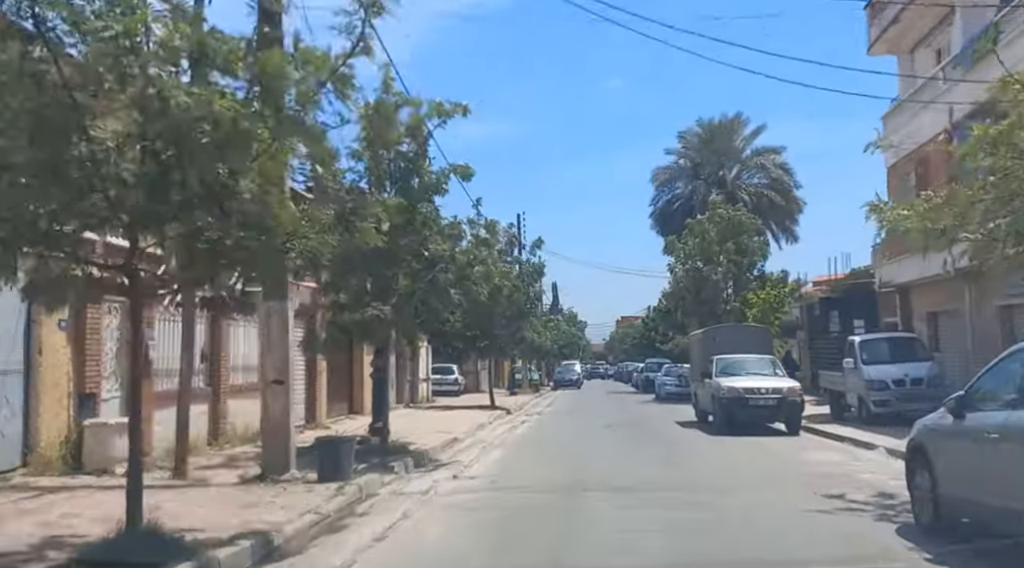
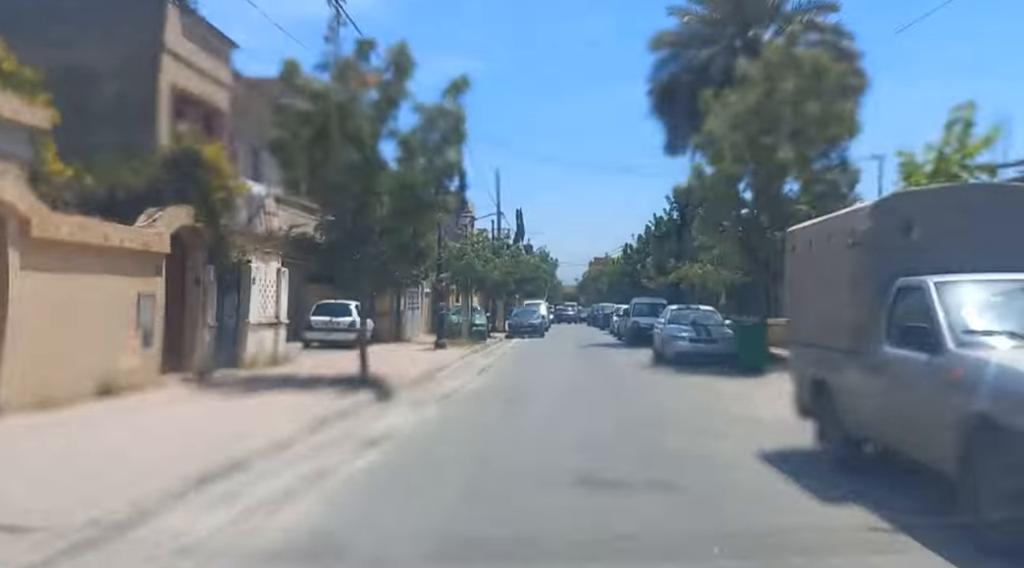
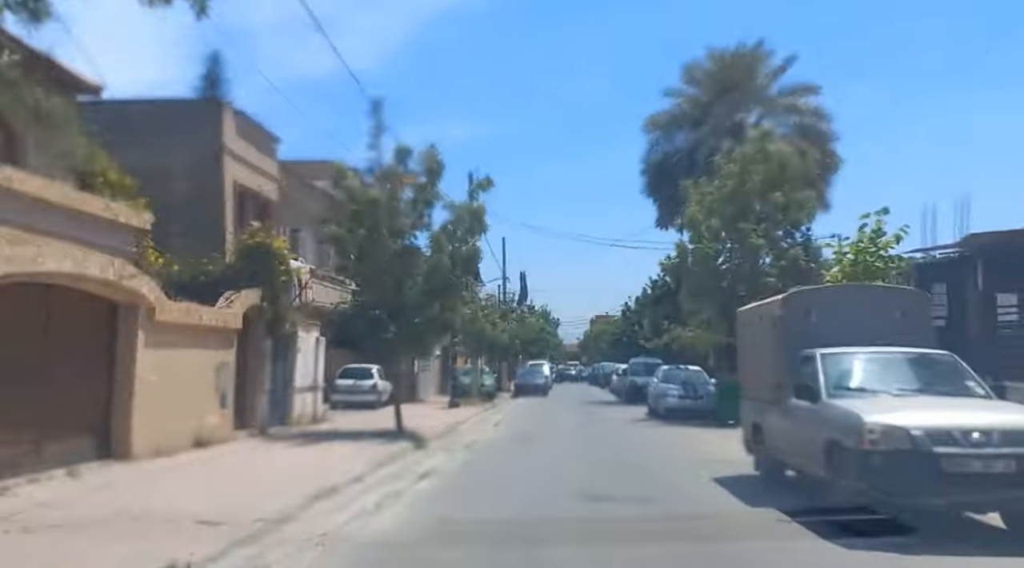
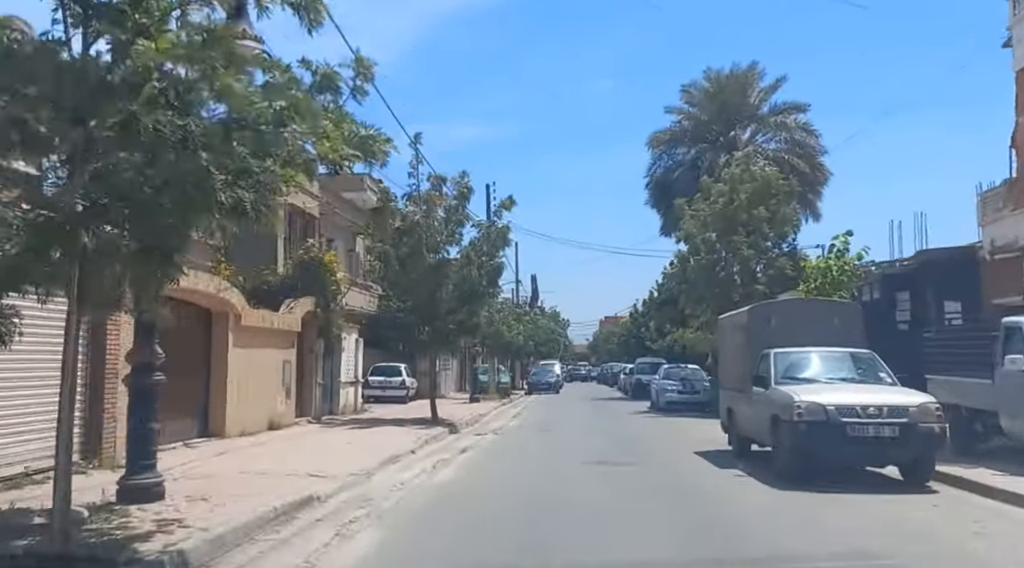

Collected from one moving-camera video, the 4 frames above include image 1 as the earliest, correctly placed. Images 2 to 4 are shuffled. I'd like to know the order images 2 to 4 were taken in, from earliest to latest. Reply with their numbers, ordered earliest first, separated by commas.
4, 3, 2
